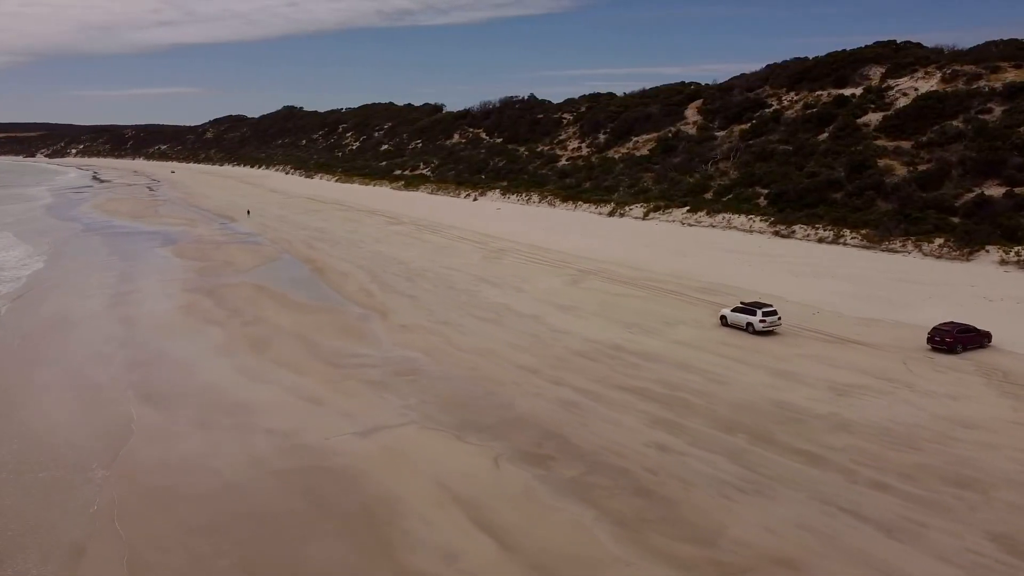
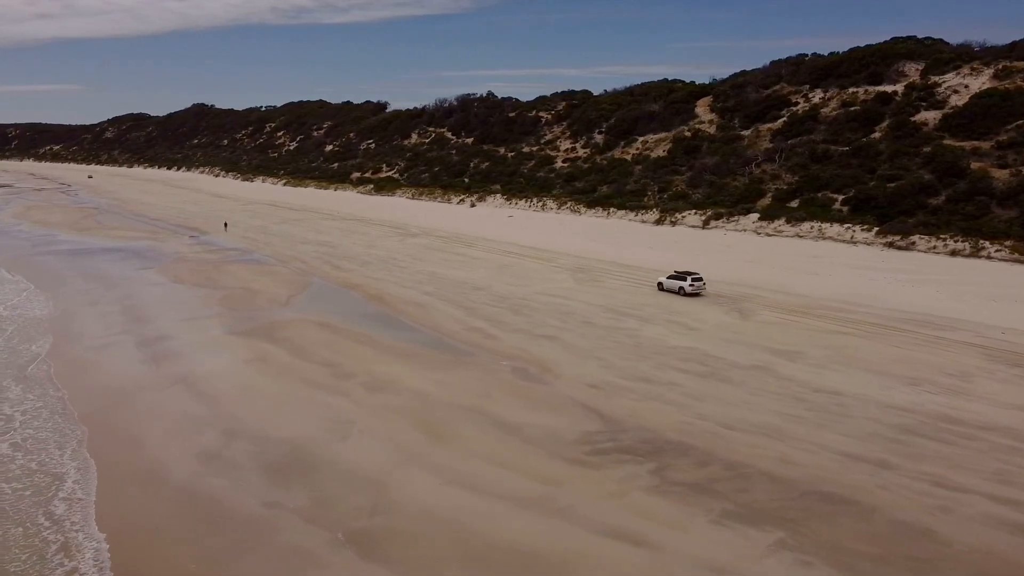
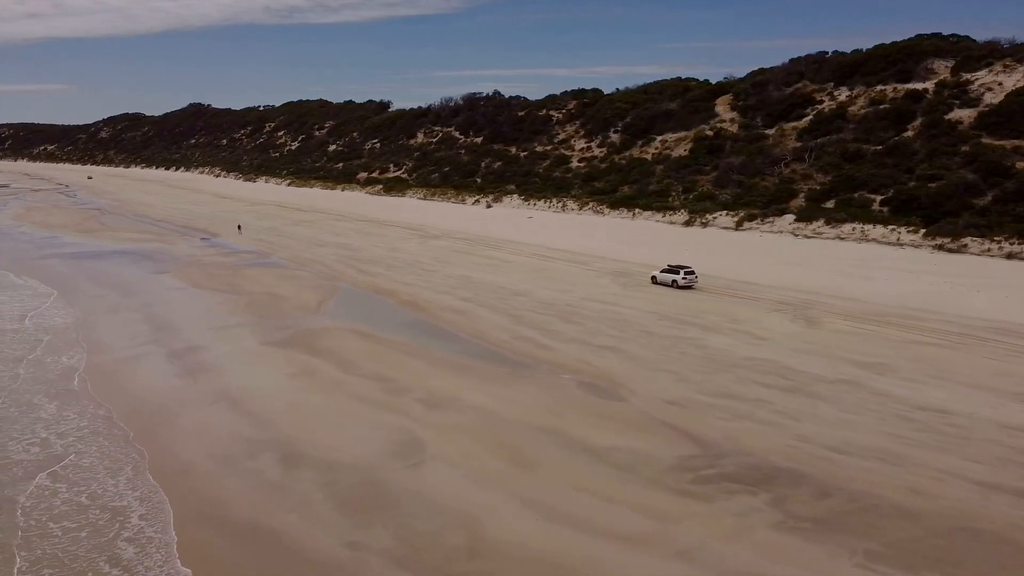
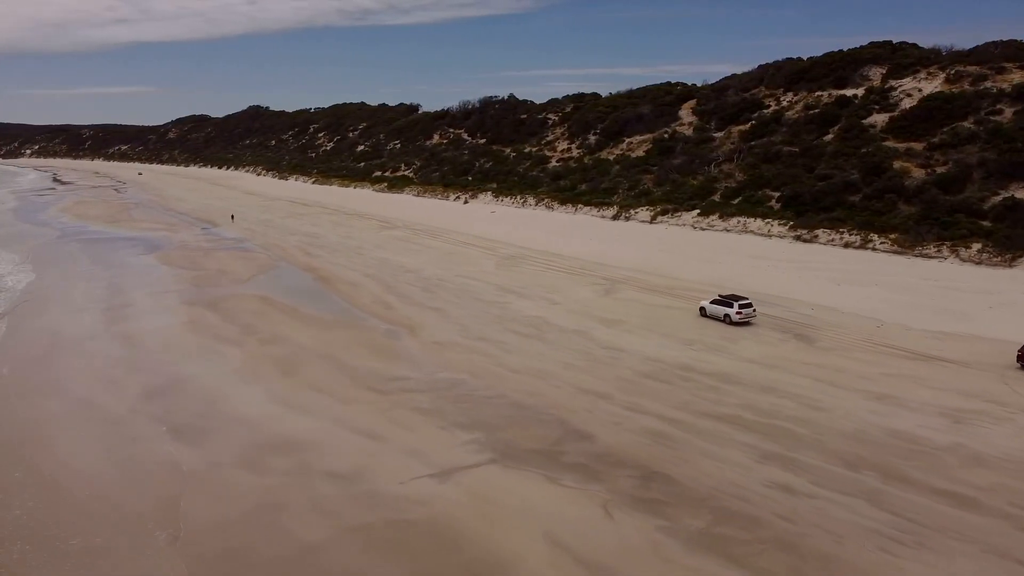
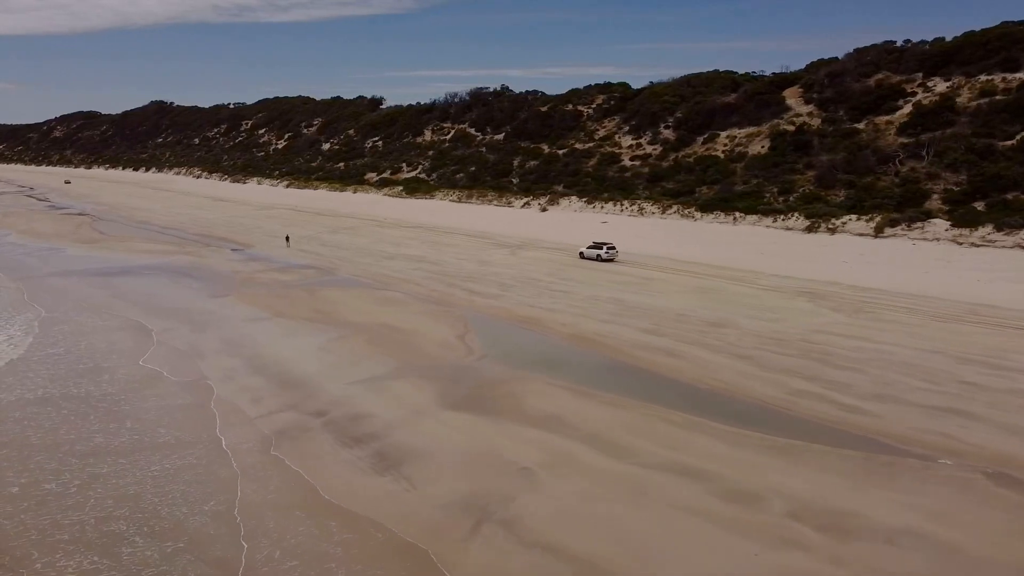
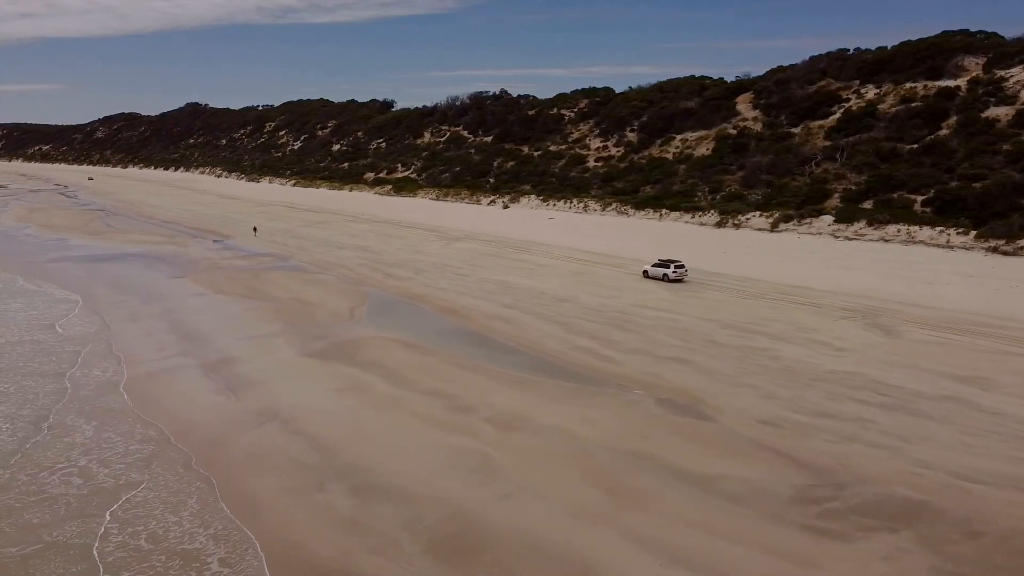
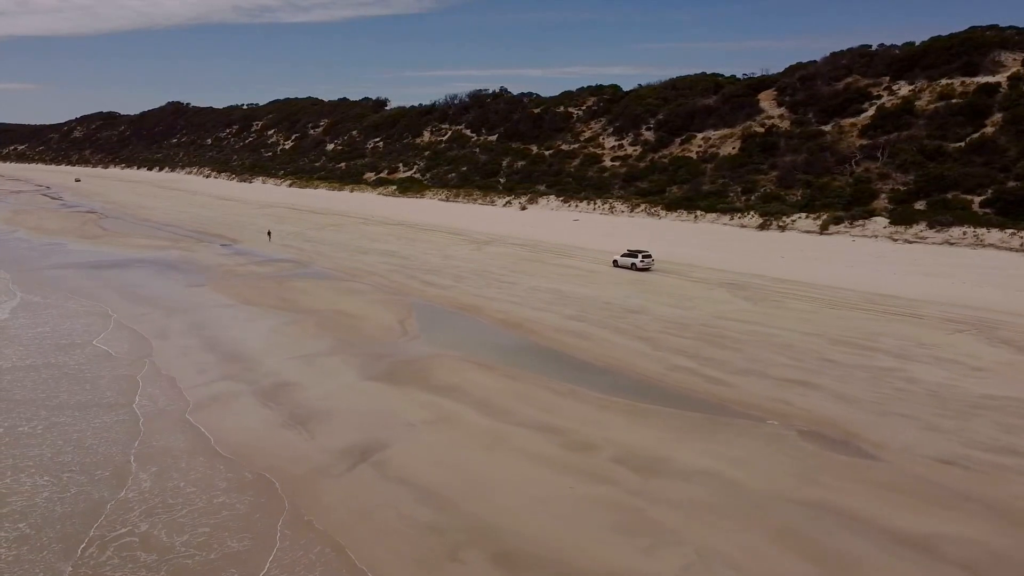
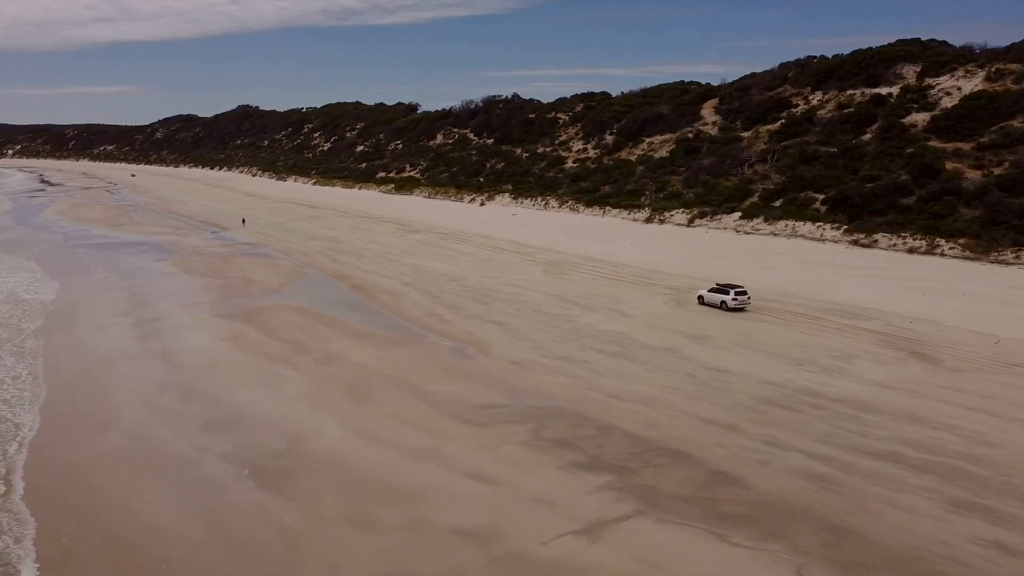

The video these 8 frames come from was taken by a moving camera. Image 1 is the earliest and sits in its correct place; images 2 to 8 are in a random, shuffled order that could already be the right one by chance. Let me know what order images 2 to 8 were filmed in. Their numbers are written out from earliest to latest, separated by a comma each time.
4, 8, 2, 3, 6, 7, 5
